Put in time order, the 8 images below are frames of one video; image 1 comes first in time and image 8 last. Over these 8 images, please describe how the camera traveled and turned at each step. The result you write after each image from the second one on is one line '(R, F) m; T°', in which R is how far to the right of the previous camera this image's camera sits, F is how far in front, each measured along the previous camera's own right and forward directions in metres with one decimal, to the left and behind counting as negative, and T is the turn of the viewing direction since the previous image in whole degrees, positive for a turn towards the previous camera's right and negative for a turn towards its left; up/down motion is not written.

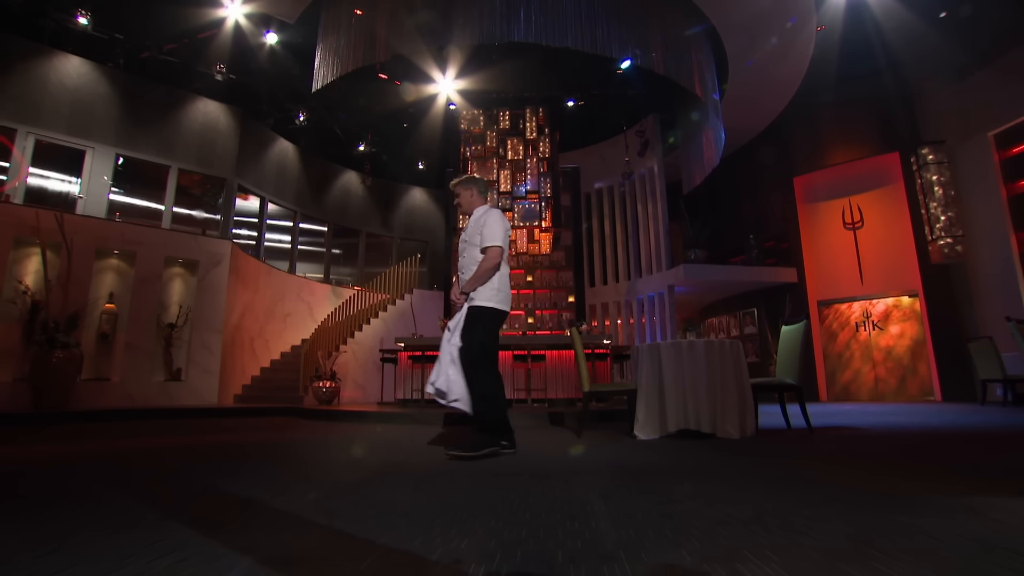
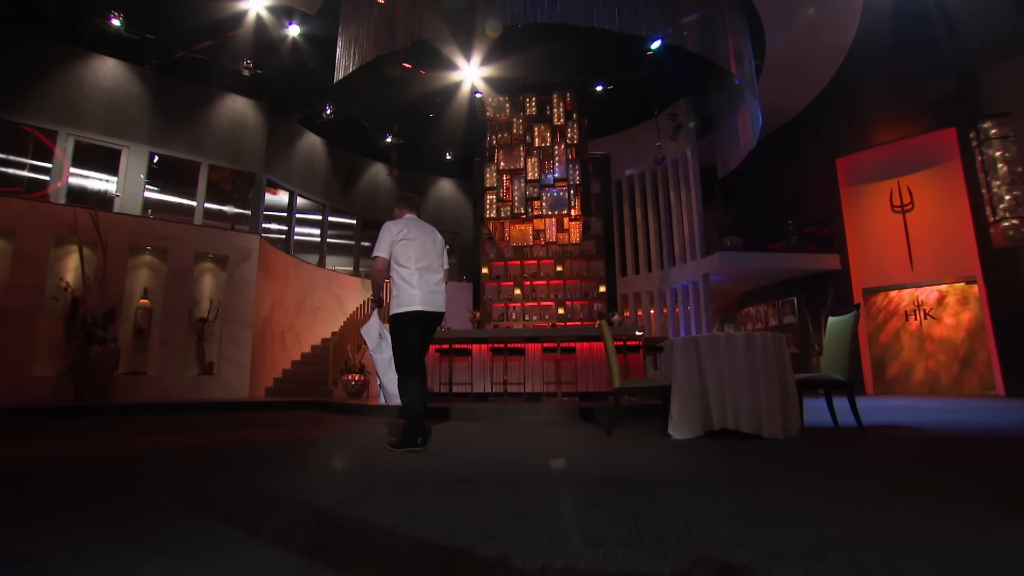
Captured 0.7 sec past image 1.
(0.0, +0.2) m; -3°
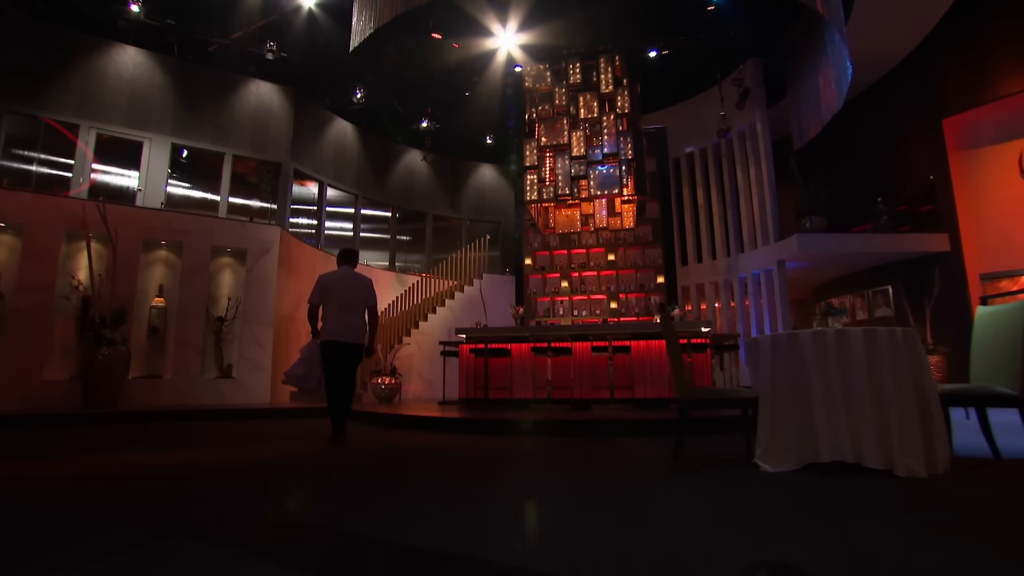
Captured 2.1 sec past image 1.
(+0.1, +1.2) m; -5°
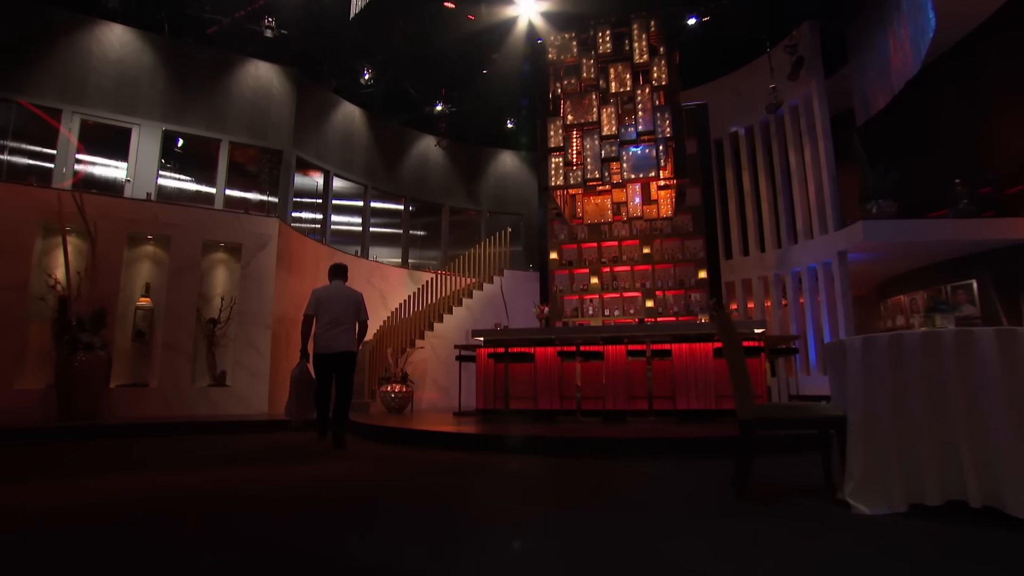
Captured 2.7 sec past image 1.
(0.0, +1.1) m; -2°
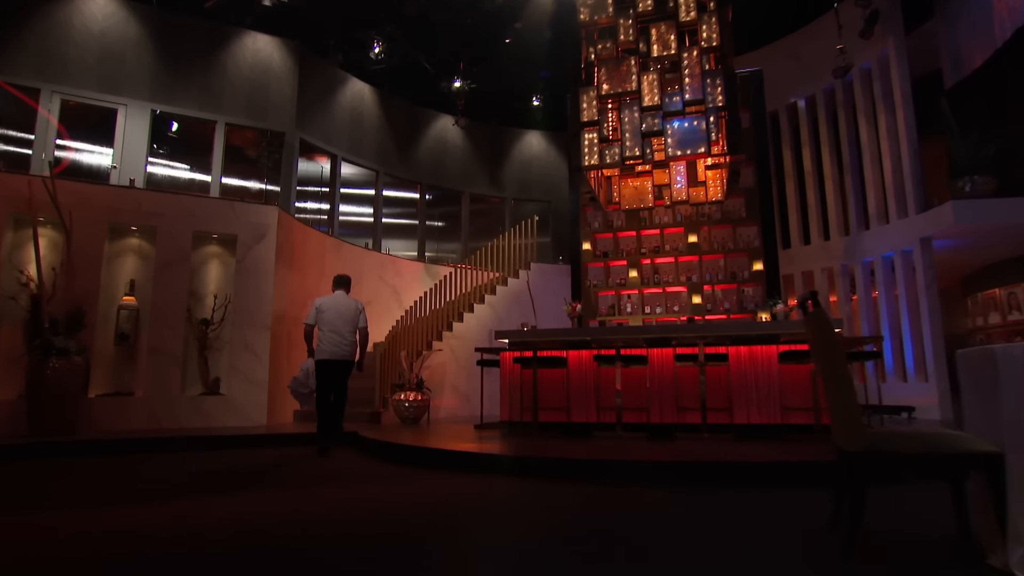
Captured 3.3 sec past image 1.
(0.0, +1.1) m; -2°
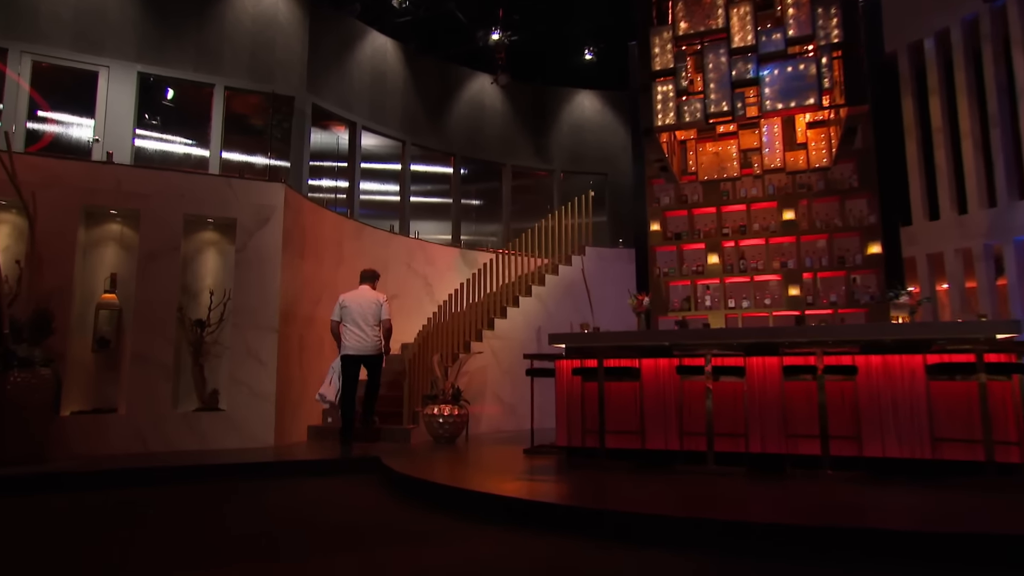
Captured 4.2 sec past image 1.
(-0.2, +1.4) m; -3°
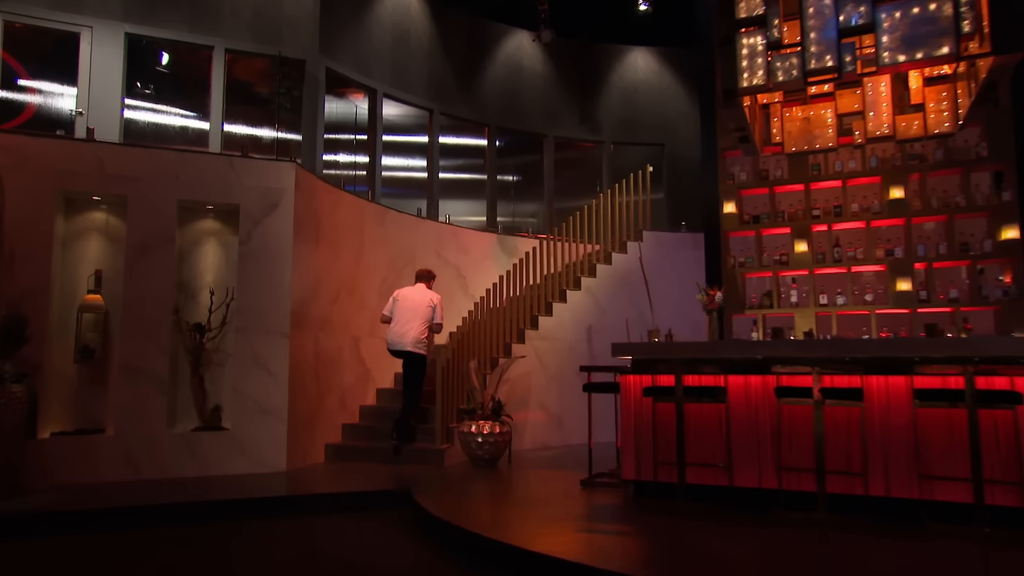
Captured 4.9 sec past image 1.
(-0.2, +1.0) m; -2°
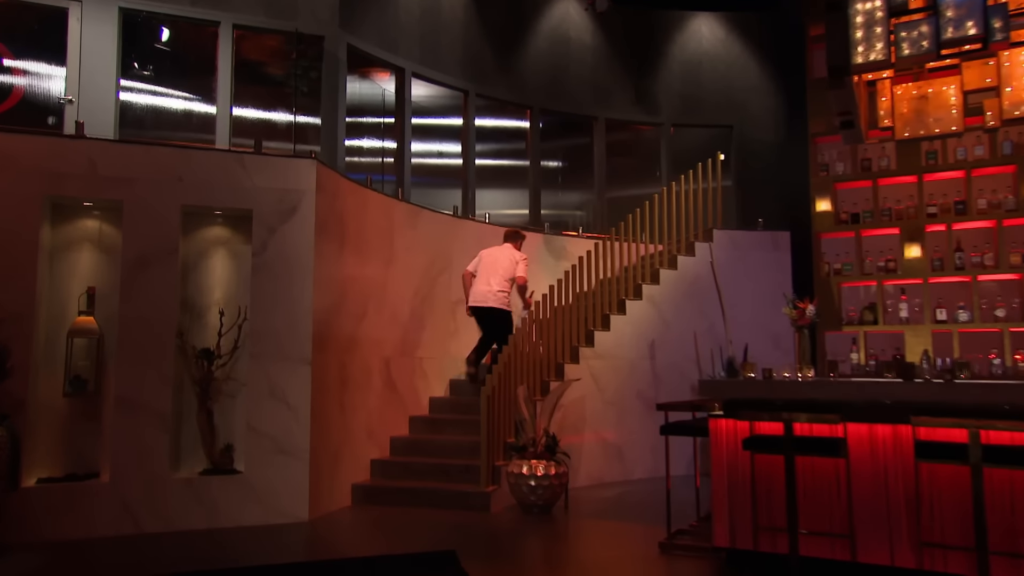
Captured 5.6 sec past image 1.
(-0.3, +0.9) m; -2°
